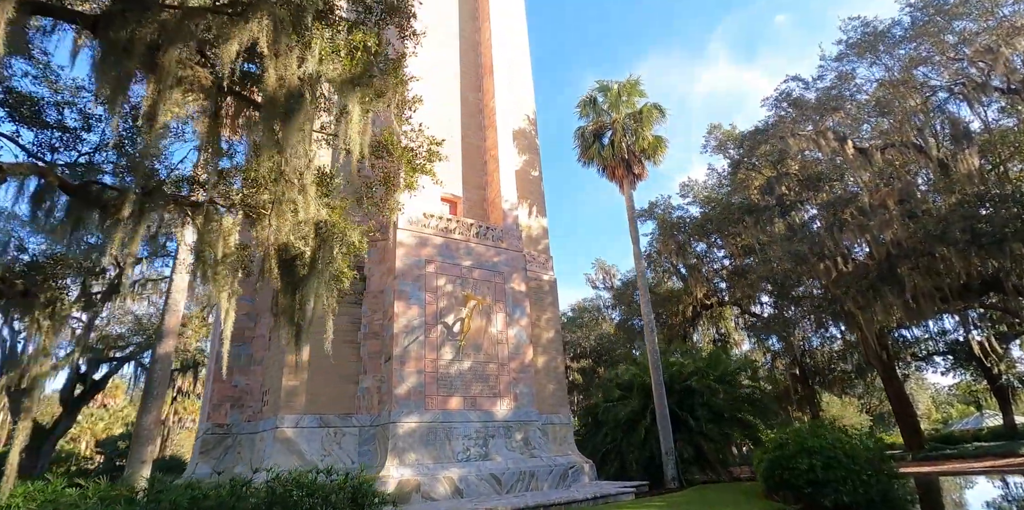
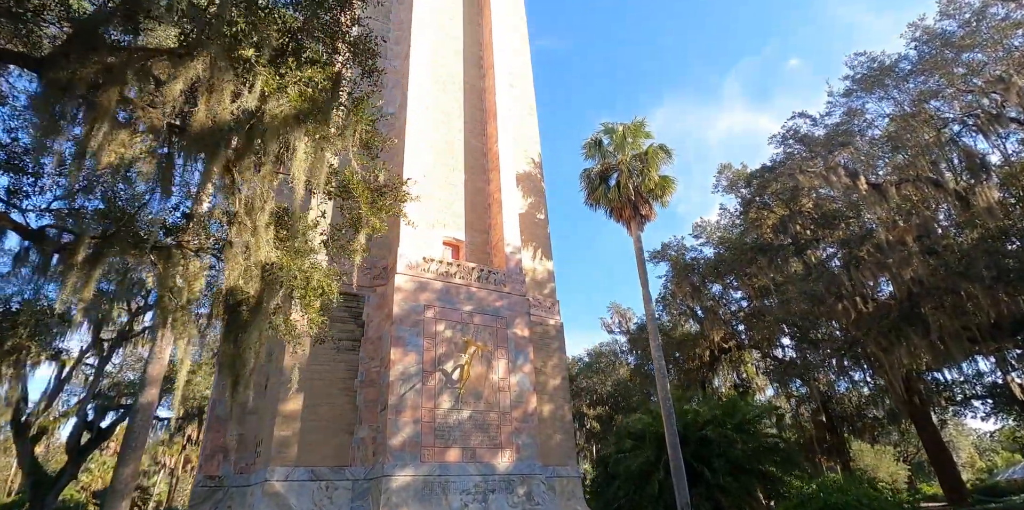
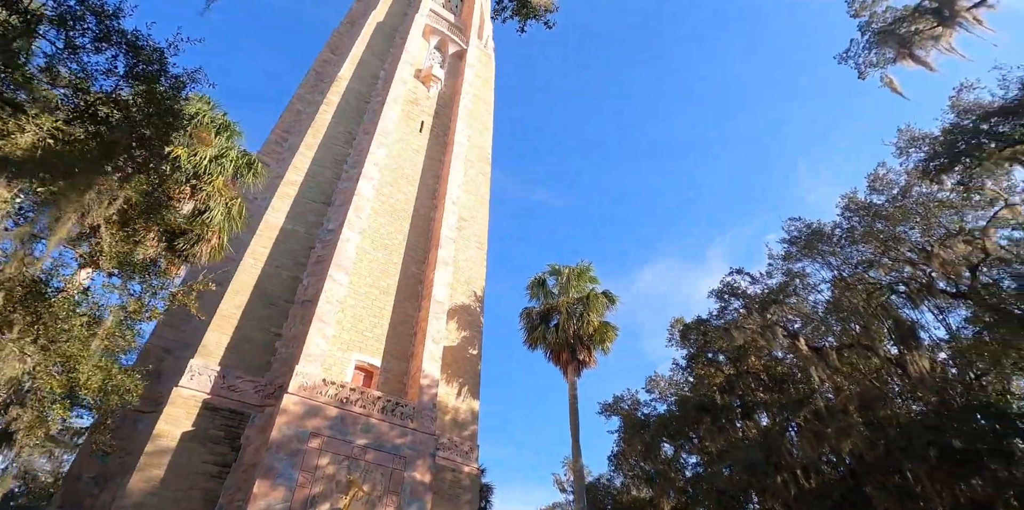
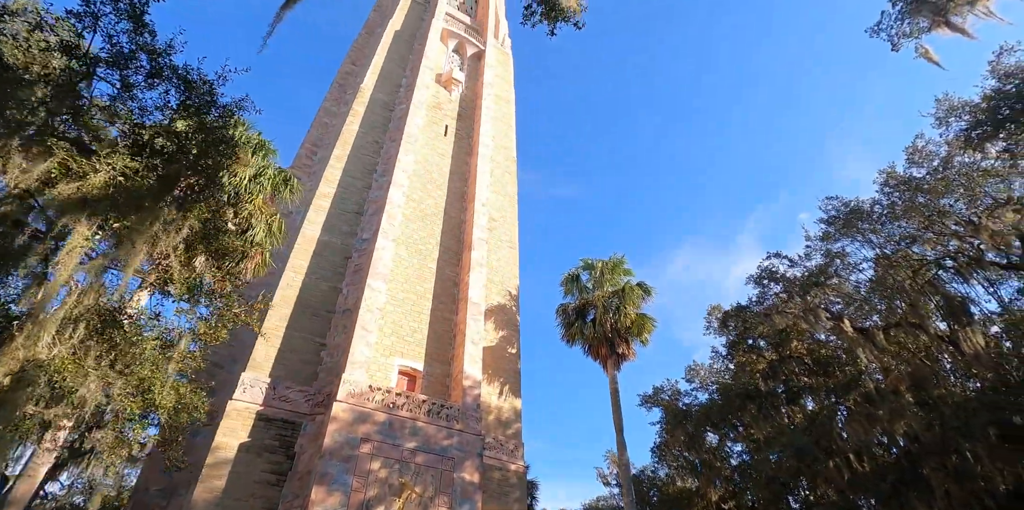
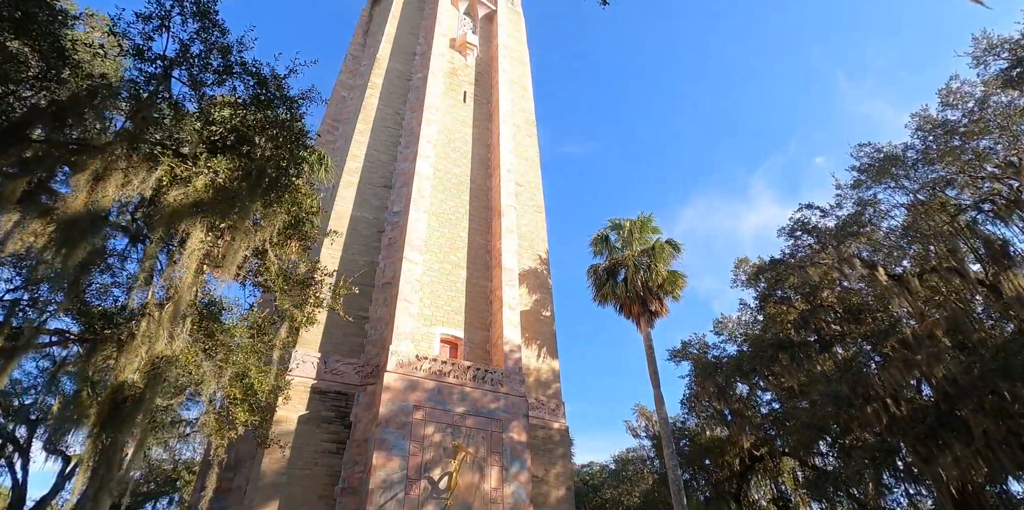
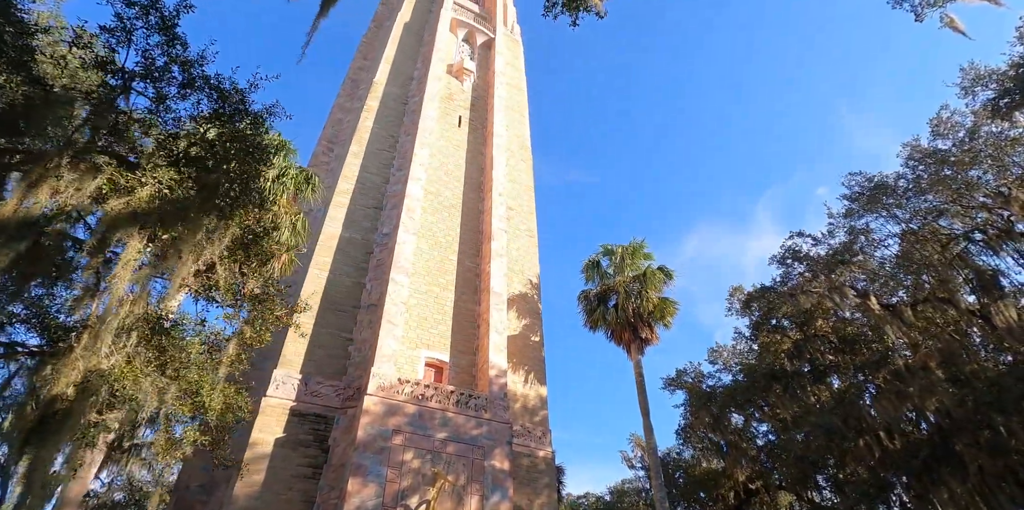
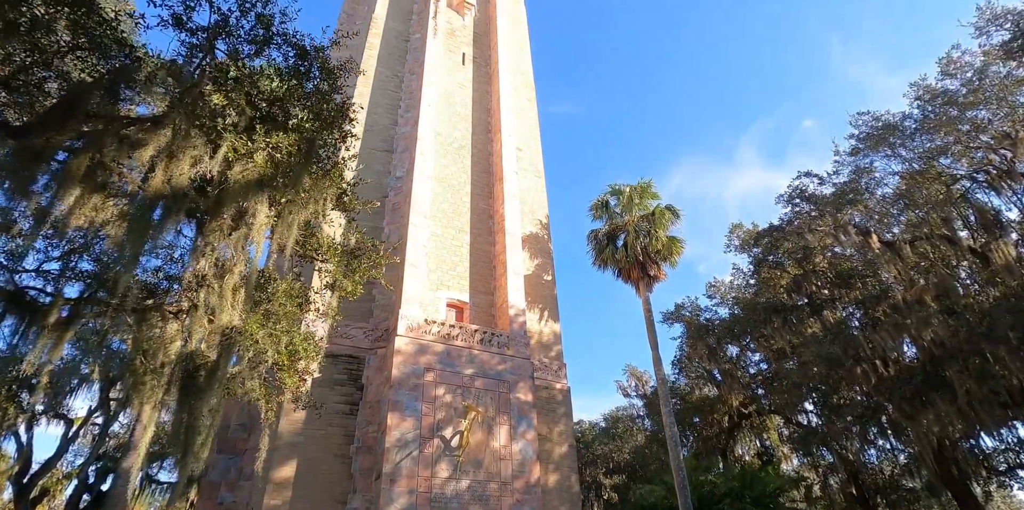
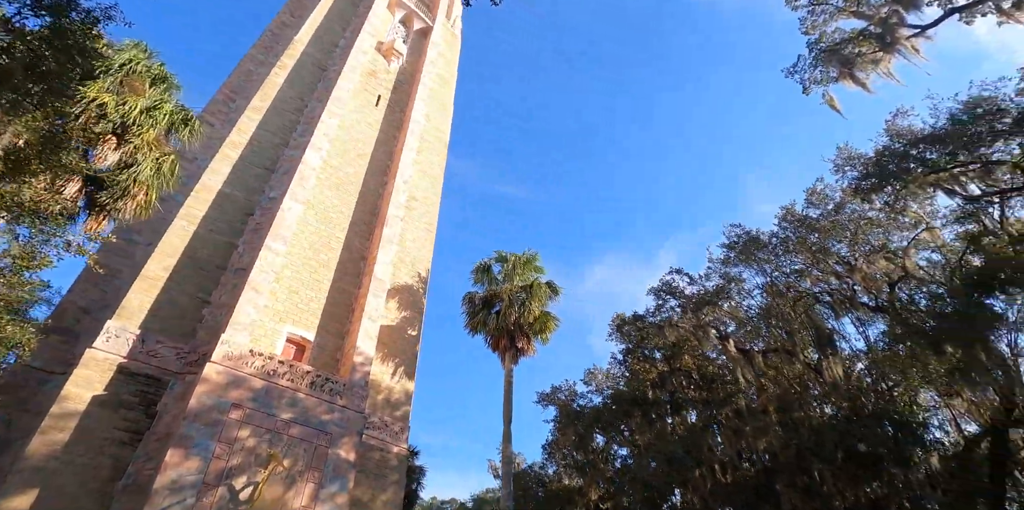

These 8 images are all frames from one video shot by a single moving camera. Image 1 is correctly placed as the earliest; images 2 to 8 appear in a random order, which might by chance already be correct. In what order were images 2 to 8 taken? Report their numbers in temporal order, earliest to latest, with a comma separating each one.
2, 7, 5, 6, 4, 3, 8
